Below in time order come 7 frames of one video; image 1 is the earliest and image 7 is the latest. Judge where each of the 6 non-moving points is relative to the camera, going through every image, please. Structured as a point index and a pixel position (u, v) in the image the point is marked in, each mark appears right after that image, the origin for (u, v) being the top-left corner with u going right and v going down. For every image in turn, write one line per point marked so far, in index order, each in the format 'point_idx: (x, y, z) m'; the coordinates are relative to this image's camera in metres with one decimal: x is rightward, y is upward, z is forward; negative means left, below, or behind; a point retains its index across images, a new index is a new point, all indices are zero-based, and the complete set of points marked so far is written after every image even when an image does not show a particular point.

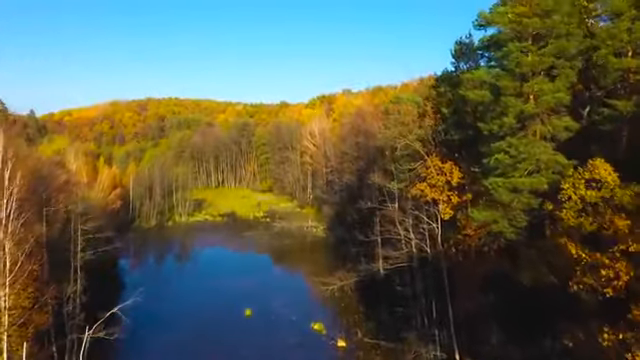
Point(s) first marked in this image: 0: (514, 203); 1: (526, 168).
0: (+5.1, -0.6, +15.9) m
1: (+5.3, +0.3, +15.8) m
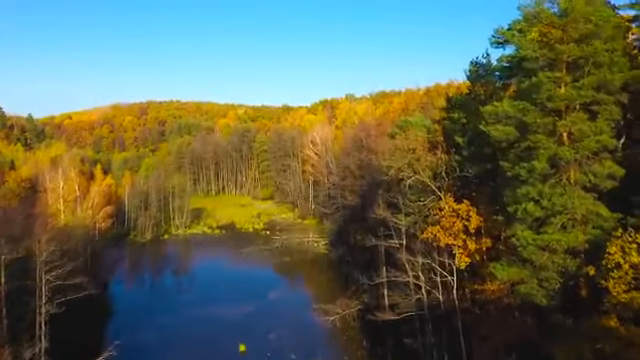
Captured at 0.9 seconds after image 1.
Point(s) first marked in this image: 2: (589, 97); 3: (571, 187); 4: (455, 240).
0: (+5.0, -1.9, +13.4) m
1: (+5.2, -0.9, +13.3) m
2: (+5.9, +1.8, +13.4) m
3: (+5.5, -0.1, +13.3) m
4: (+3.9, -1.7, +17.3) m
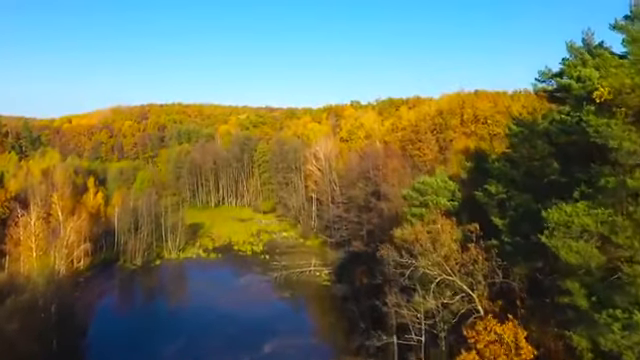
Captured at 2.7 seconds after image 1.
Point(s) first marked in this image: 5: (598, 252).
0: (+4.8, -4.2, +8.8) m
1: (+5.1, -3.3, +8.6) m
2: (+5.8, -0.5, +8.8) m
3: (+5.3, -2.5, +8.7) m
4: (+3.7, -4.0, +12.7) m
5: (+4.5, -1.1, +10.1) m
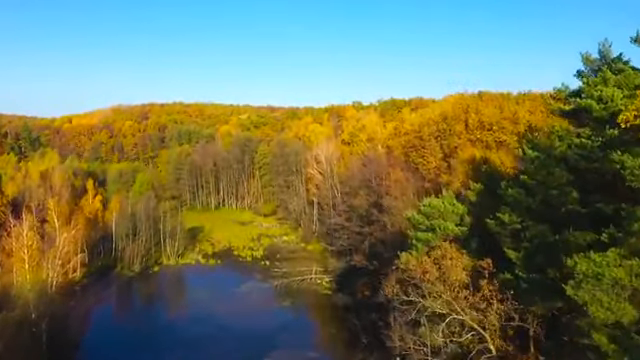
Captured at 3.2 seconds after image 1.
0: (+4.8, -4.9, +7.6) m
1: (+5.0, -4.0, +7.5) m
2: (+5.7, -1.2, +7.6) m
3: (+5.3, -3.2, +7.5) m
4: (+3.7, -4.7, +11.5) m
5: (+4.5, -1.8, +8.9) m
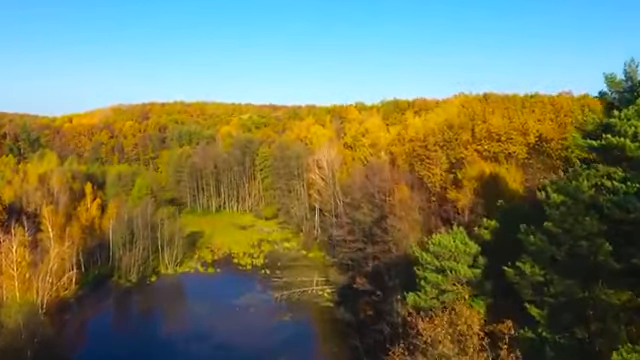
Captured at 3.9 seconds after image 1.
0: (+4.7, -5.9, +6.1) m
1: (+4.9, -5.0, +5.9) m
2: (+5.7, -2.2, +6.0) m
3: (+5.2, -4.2, +5.9) m
4: (+3.6, -5.7, +10.0) m
5: (+4.4, -2.8, +7.3) m
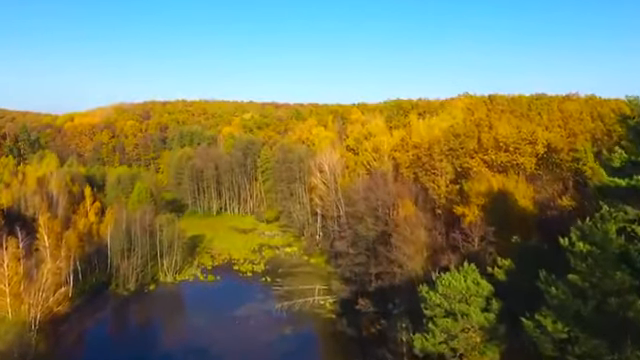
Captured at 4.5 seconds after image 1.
0: (+4.6, -6.8, +4.8) m
1: (+4.9, -5.9, +4.6) m
2: (+5.6, -3.1, +4.7) m
3: (+5.1, -5.1, +4.7) m
4: (+3.6, -6.5, +8.7) m
5: (+4.4, -3.7, +6.0) m
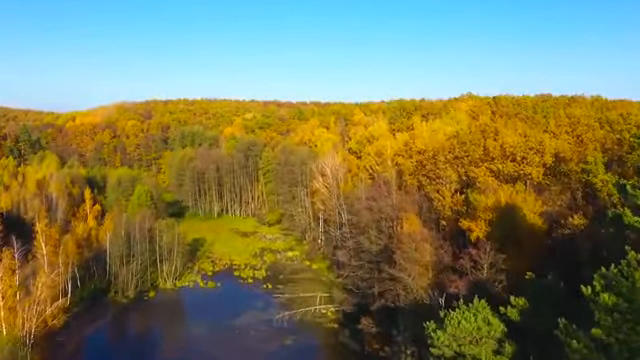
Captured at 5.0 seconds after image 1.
0: (+4.6, -7.6, +3.9) m
1: (+4.8, -6.6, +3.7) m
2: (+5.6, -3.9, +3.7) m
3: (+5.1, -5.9, +3.7) m
4: (+3.6, -7.3, +7.8) m
5: (+4.3, -4.5, +5.1) m
